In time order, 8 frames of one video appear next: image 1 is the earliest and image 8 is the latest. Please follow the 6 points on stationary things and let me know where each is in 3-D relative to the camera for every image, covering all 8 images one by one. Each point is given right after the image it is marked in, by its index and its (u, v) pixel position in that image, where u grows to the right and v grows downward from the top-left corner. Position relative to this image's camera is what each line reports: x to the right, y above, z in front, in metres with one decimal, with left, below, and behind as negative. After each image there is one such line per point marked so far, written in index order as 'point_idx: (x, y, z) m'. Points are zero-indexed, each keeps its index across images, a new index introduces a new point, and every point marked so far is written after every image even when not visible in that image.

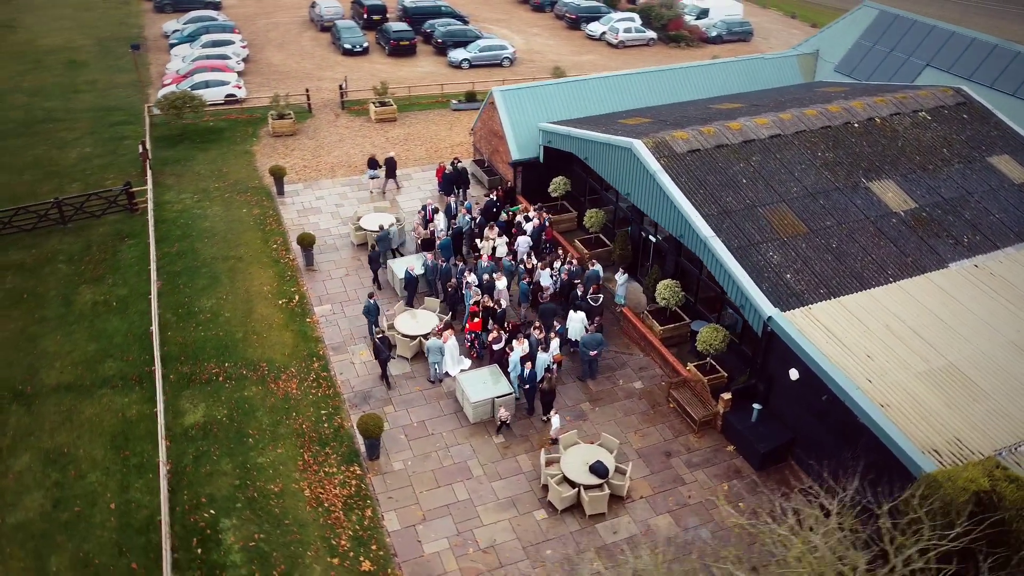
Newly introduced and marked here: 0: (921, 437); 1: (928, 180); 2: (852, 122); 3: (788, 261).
0: (+6.1, -2.3, +12.1) m
1: (+9.1, +2.3, +17.6) m
2: (+8.0, +3.9, +18.9) m
3: (+5.2, +0.5, +15.3) m
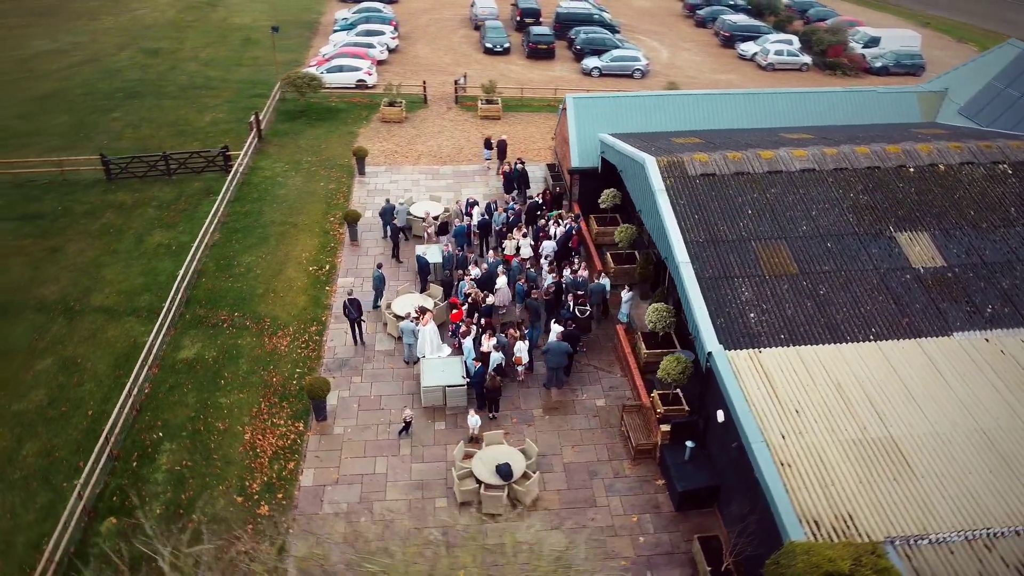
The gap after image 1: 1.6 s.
0: (+4.0, -3.0, +11.1) m
1: (+8.9, +0.9, +15.6) m
2: (+8.5, +2.6, +17.2) m
3: (+4.3, -0.2, +14.4) m
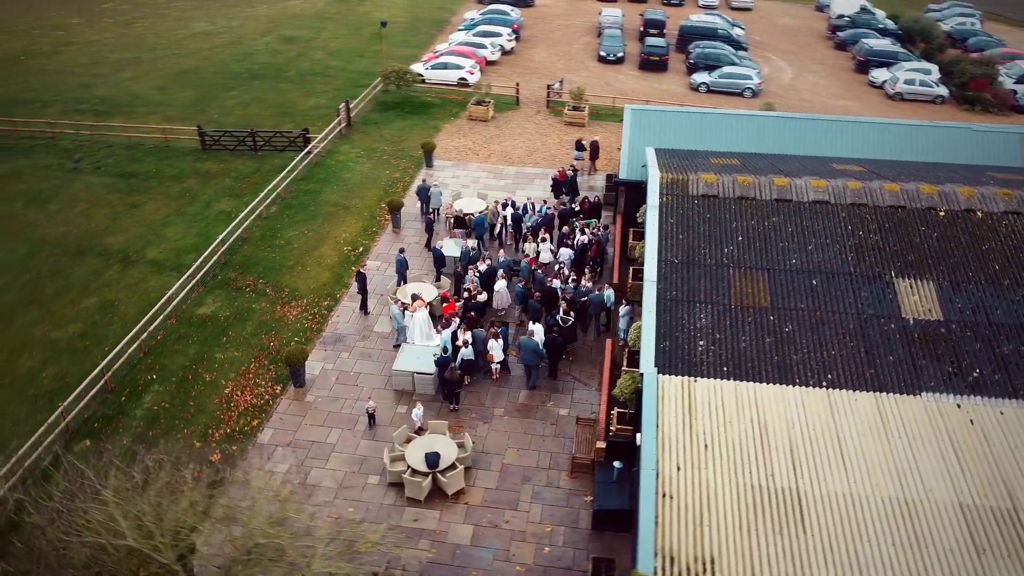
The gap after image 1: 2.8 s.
0: (+2.1, -3.3, +10.7) m
1: (+8.3, -0.2, +14.1) m
2: (+8.3, +1.5, +15.7) m
3: (+3.4, -0.7, +13.8) m
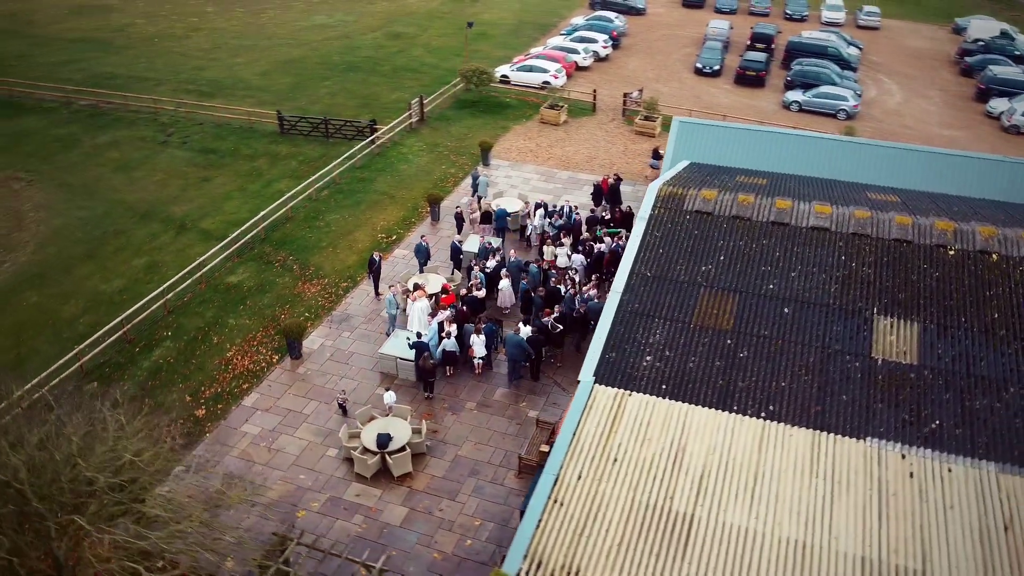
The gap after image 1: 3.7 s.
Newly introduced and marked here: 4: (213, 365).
0: (+0.4, -3.4, +10.6) m
1: (+7.4, -0.9, +13.0) m
2: (+7.9, +0.7, +14.5) m
3: (+2.5, -1.0, +13.5) m
4: (-6.4, -1.7, +17.2) m
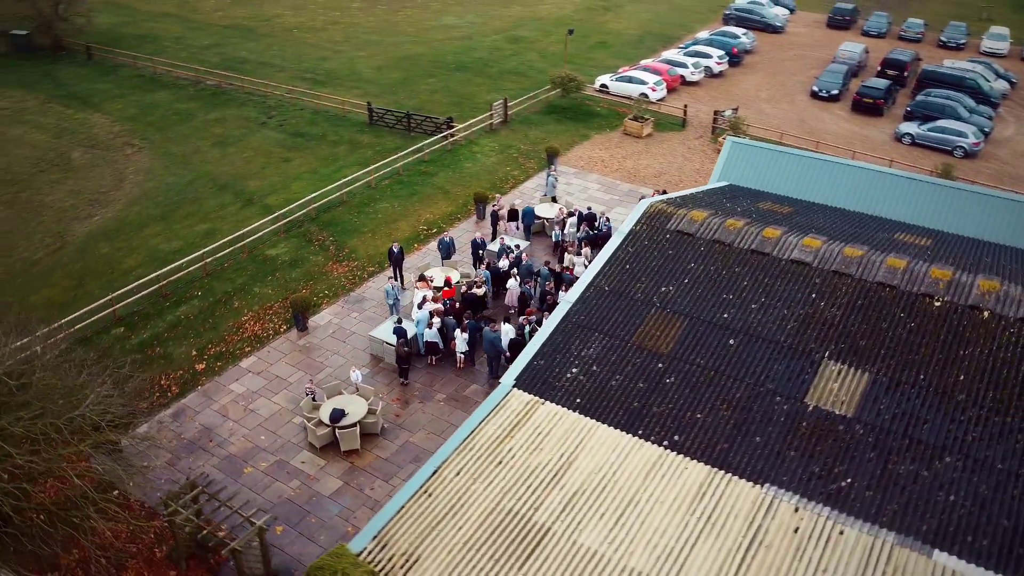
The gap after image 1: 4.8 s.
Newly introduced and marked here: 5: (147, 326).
0: (-1.6, -3.3, +10.9) m
1: (+6.0, -1.7, +11.8) m
2: (+7.0, -0.2, +13.2) m
3: (+1.3, -1.2, +13.3) m
4: (-6.7, -0.9, +18.8) m
5: (-8.4, -0.9, +18.5) m
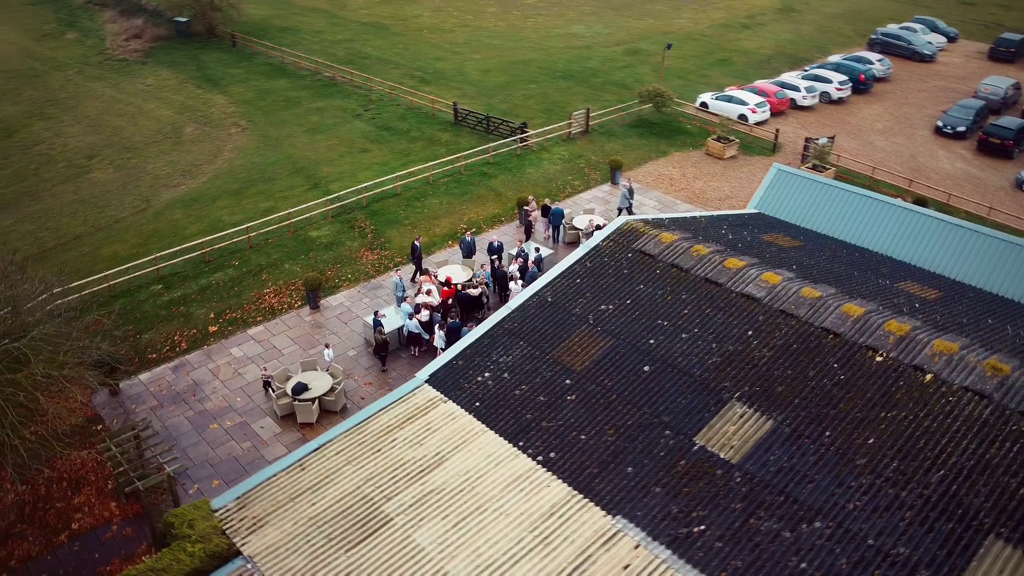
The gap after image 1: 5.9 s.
0: (-3.6, -3.0, +11.6) m
1: (+4.1, -2.4, +10.8) m
2: (+5.5, -1.0, +12.0) m
3: (-0.1, -1.3, +13.3) m
4: (-6.7, -0.2, +20.3) m
5: (-8.4, 0.0, +20.4) m
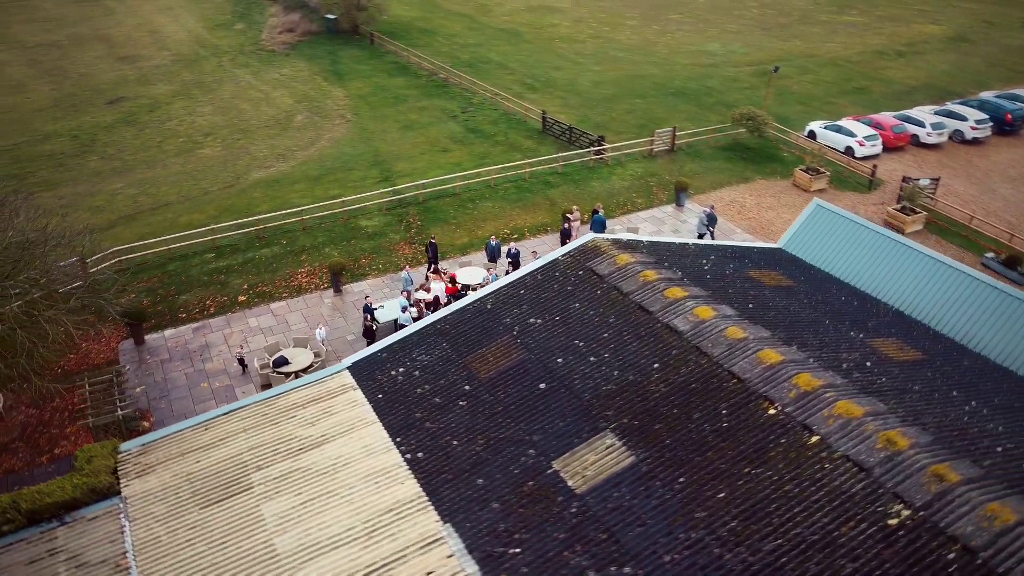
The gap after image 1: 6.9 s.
0: (-5.6, -2.5, +12.7) m
1: (+1.8, -2.8, +10.2) m
2: (+3.7, -1.6, +11.0) m
3: (-1.5, -1.3, +13.5) m
4: (-6.2, +0.4, +21.8) m
5: (-7.8, +0.9, +22.3) m
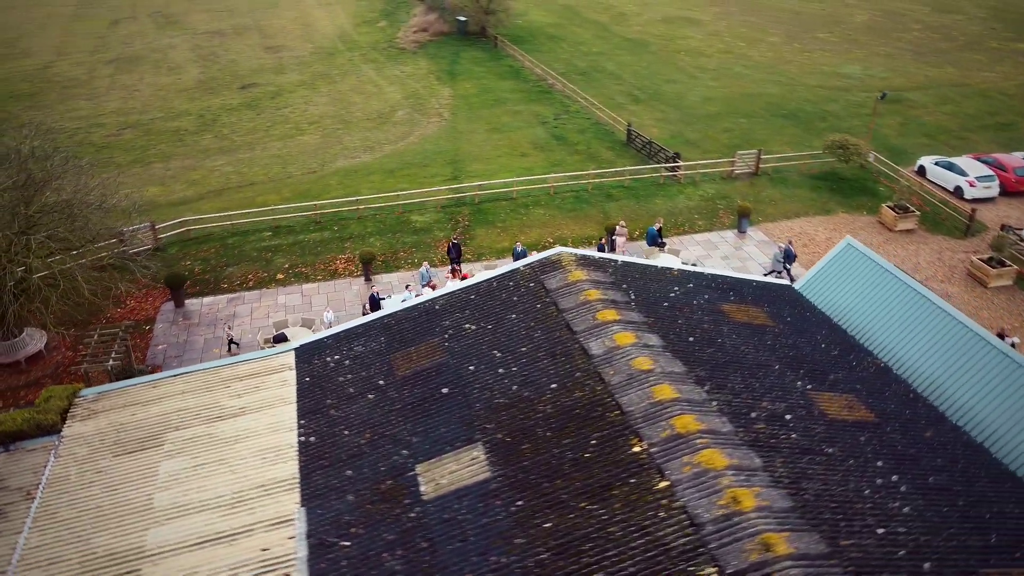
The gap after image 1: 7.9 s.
0: (-7.0, -1.9, +13.9) m
1: (-0.4, -3.0, +10.0) m
2: (+1.7, -2.0, +10.4) m
3: (-2.7, -1.2, +13.9) m
4: (-5.3, +0.9, +23.0) m
5: (-6.7, +1.5, +23.9) m
